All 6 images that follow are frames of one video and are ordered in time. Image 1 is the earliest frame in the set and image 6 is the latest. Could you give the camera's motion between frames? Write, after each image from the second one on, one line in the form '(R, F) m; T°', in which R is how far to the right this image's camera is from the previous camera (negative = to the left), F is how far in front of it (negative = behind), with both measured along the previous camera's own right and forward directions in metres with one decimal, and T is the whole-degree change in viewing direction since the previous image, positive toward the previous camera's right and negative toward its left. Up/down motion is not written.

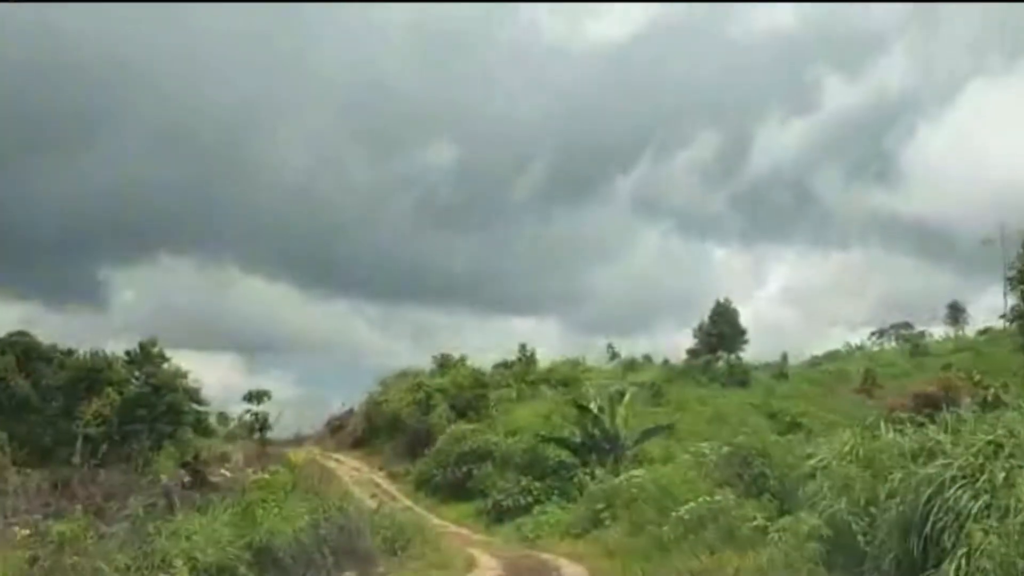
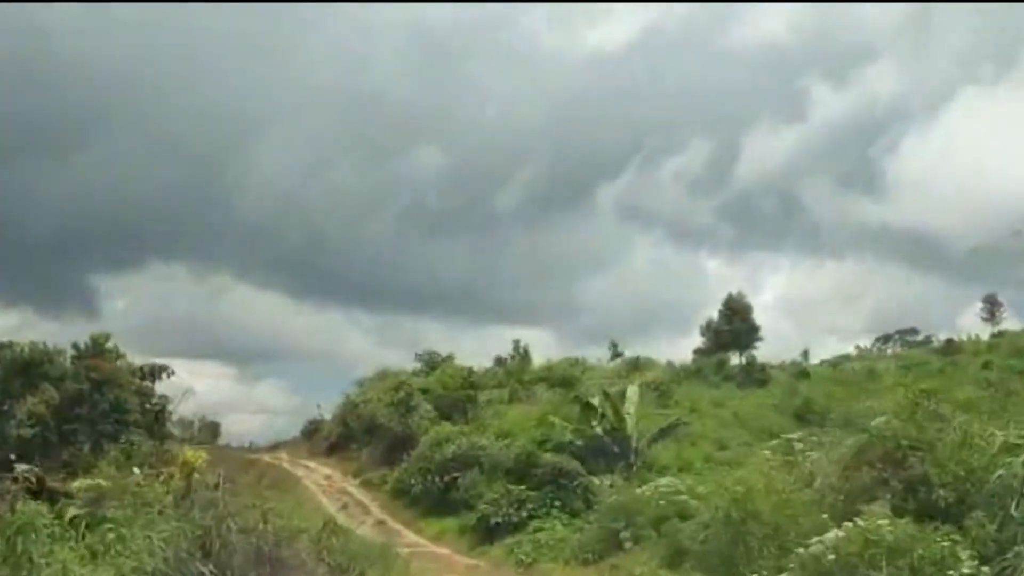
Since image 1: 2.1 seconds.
(0.0, +3.9) m; 0°
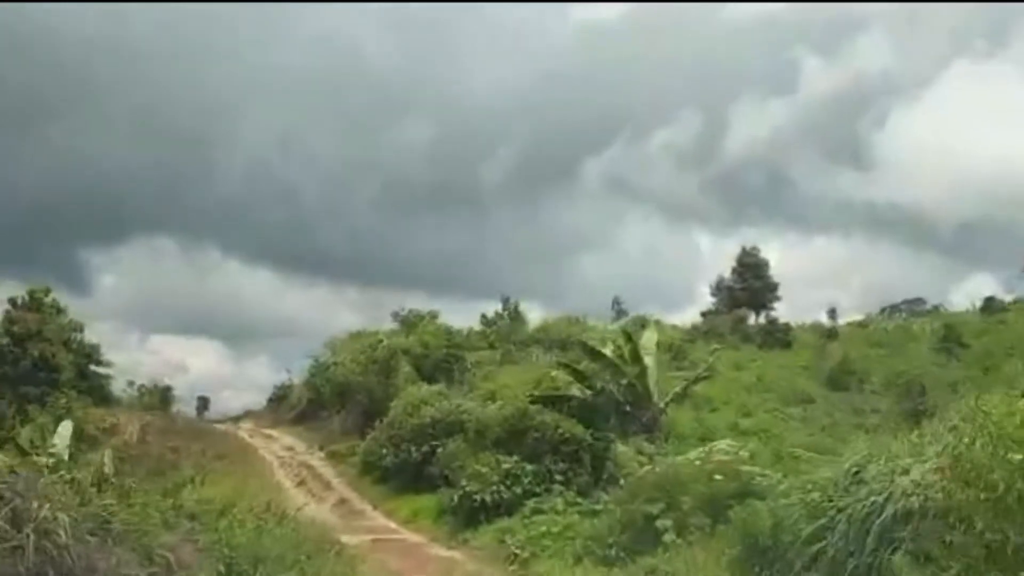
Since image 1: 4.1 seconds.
(0.0, +4.1) m; 0°
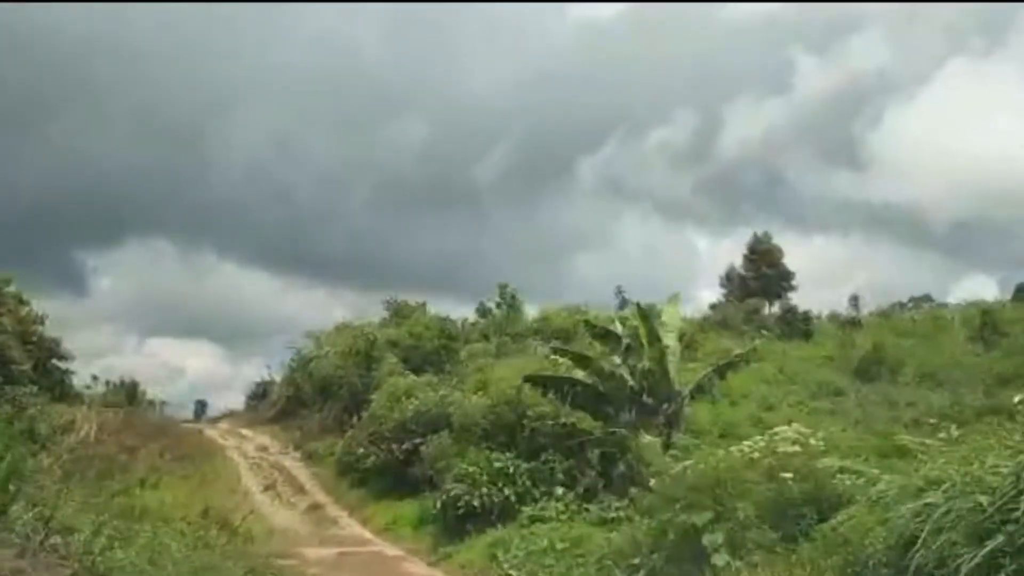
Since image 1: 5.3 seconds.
(0.0, +2.4) m; 0°
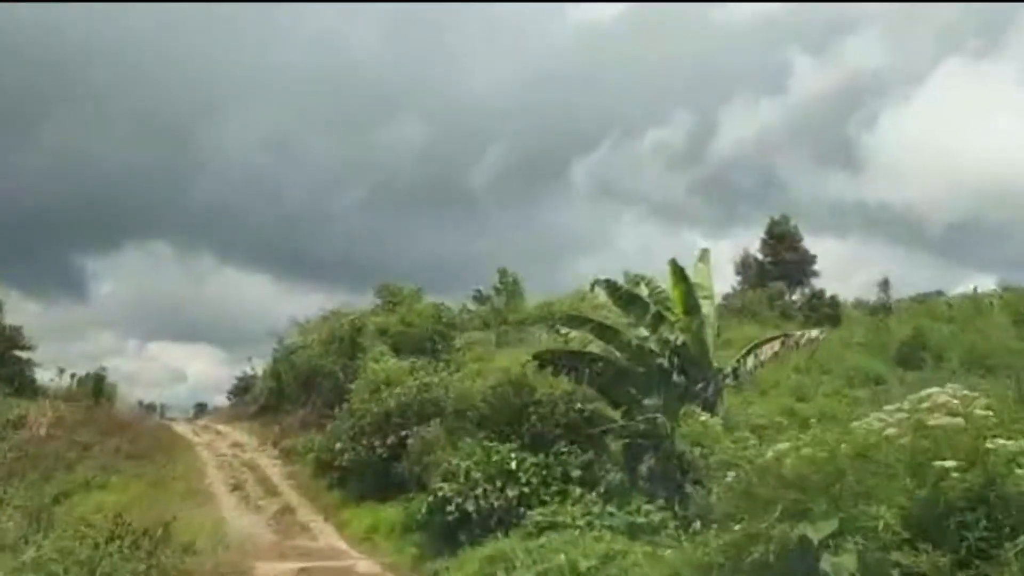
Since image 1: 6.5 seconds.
(0.0, +2.4) m; 0°
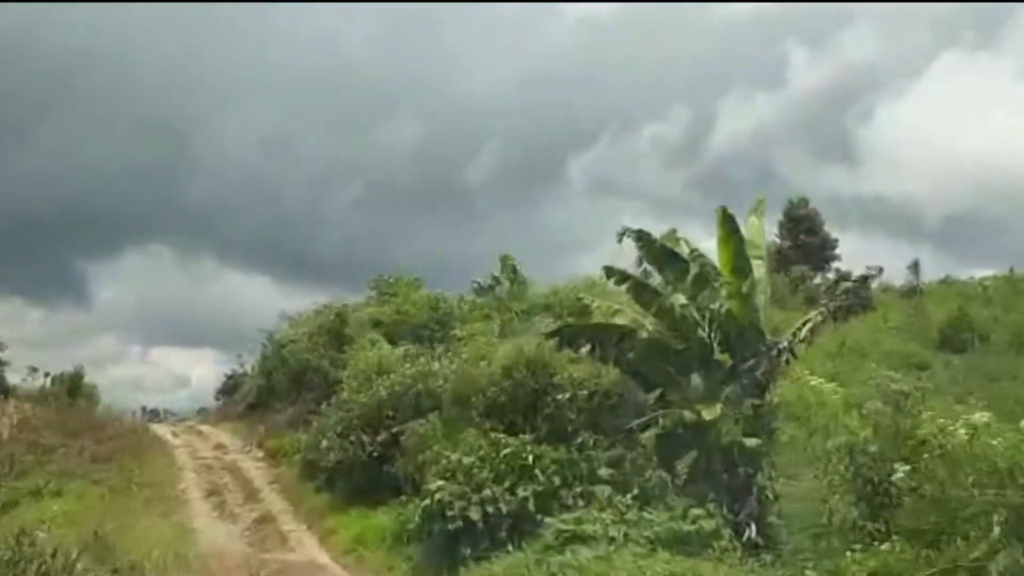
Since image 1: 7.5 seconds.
(-0.1, +1.8) m; 0°
